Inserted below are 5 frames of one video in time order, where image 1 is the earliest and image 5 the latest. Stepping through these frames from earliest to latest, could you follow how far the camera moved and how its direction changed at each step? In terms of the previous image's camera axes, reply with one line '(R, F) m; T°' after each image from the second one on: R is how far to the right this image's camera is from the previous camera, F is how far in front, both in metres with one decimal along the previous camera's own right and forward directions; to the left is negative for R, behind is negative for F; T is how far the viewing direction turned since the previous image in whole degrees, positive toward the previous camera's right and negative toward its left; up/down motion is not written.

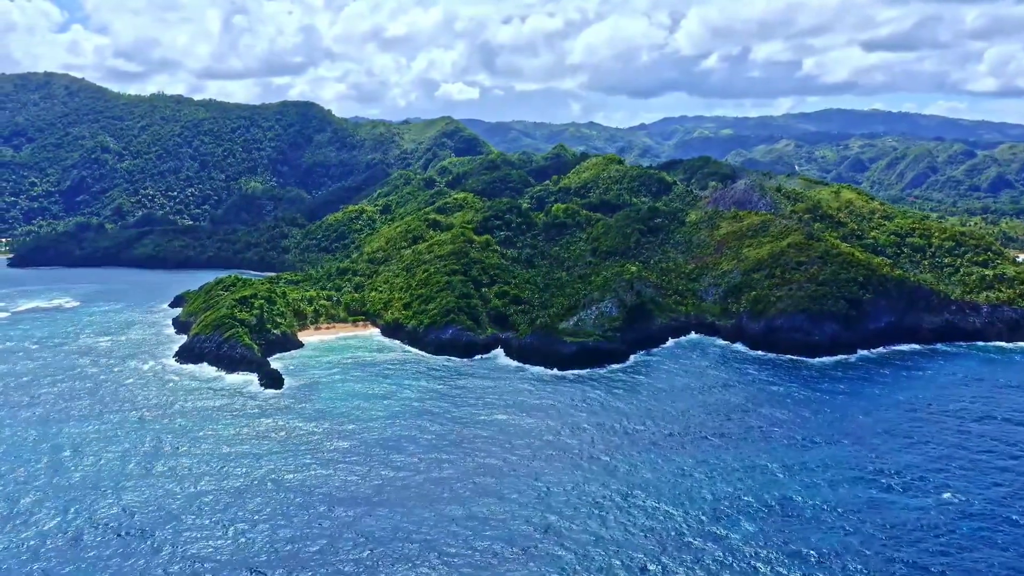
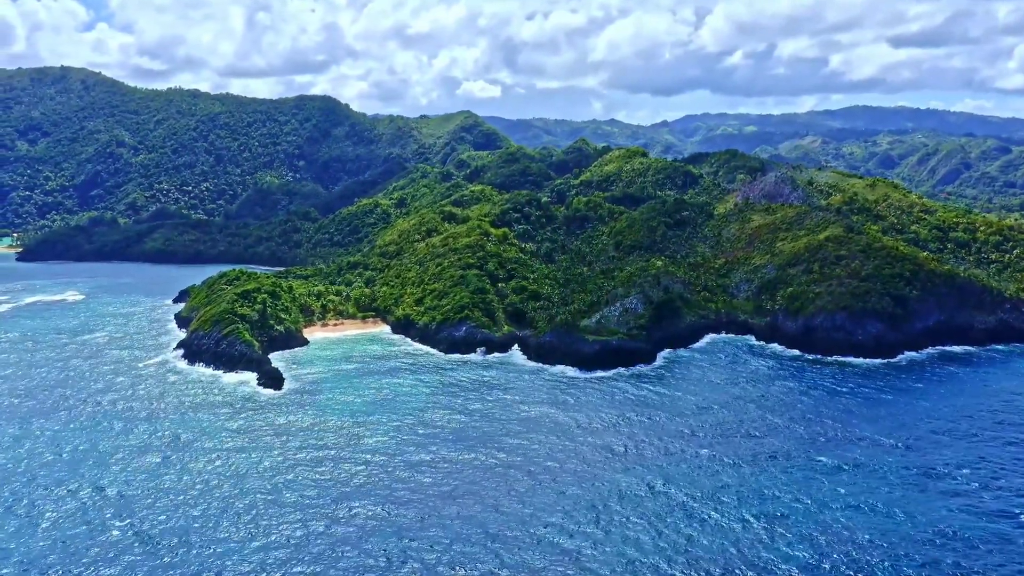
(+0.3, +6.7) m; -1°
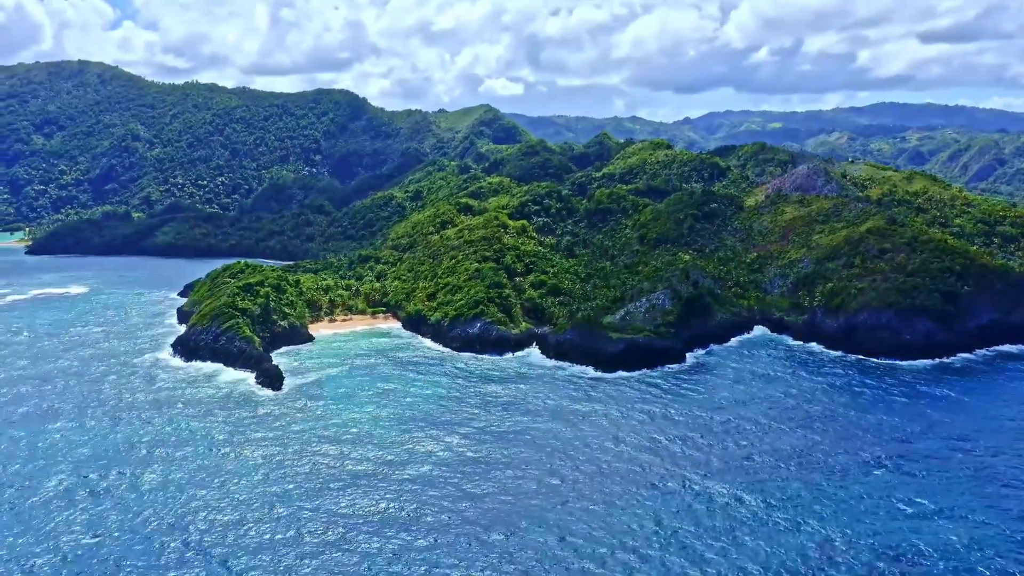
(+0.3, +6.4) m; -1°
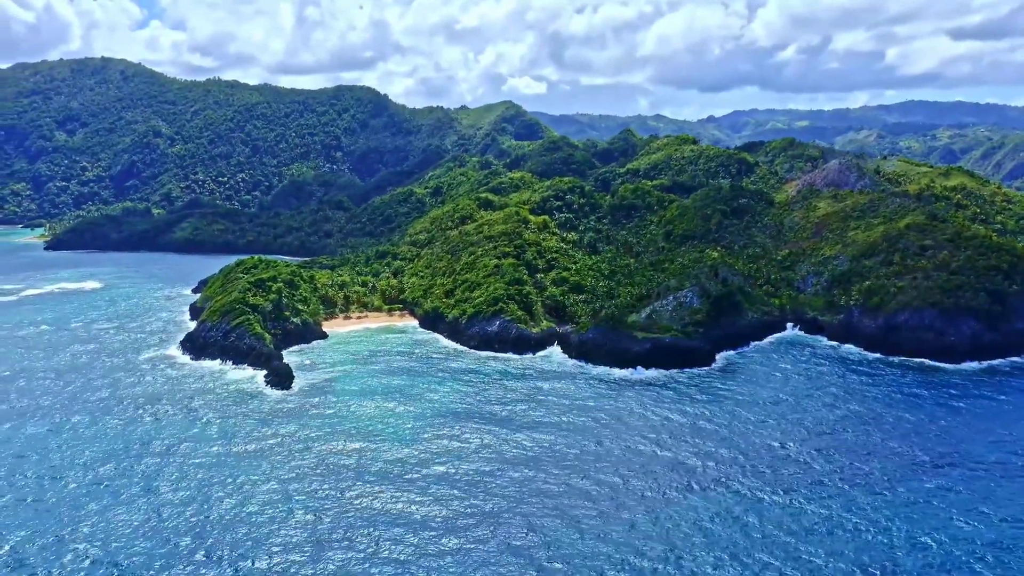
(+0.1, +3.8) m; -2°
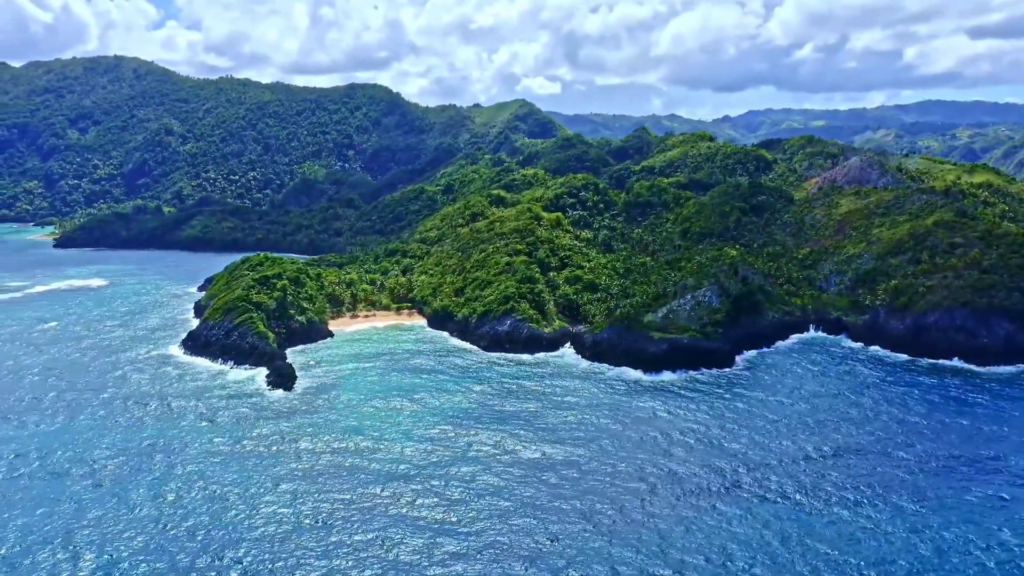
(+0.2, +3.0) m; -1°
